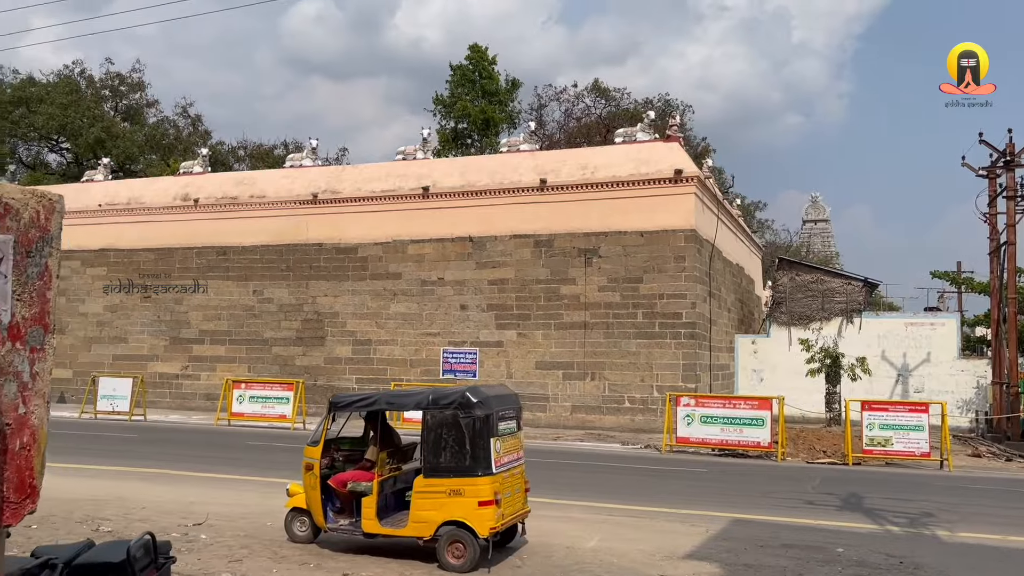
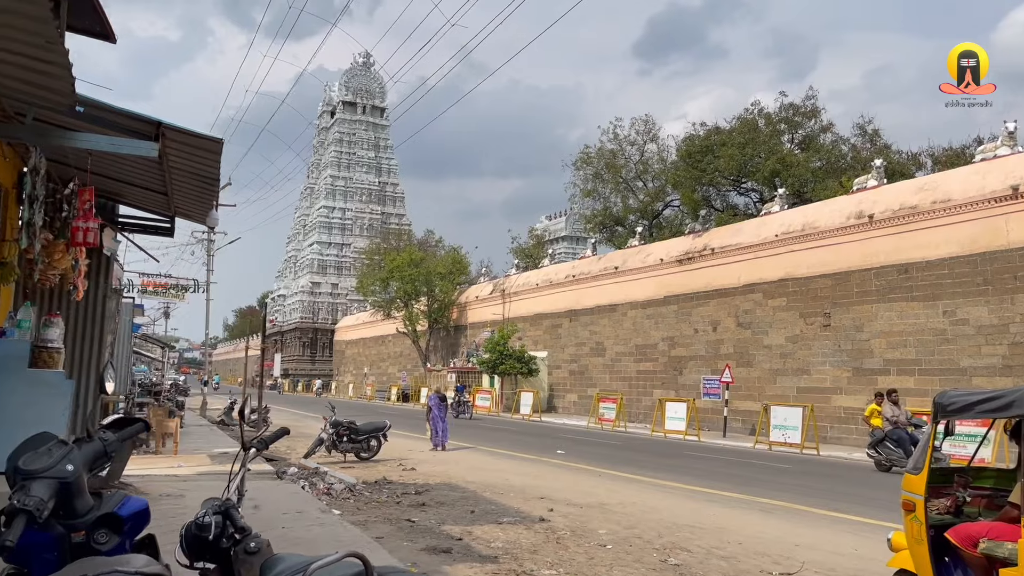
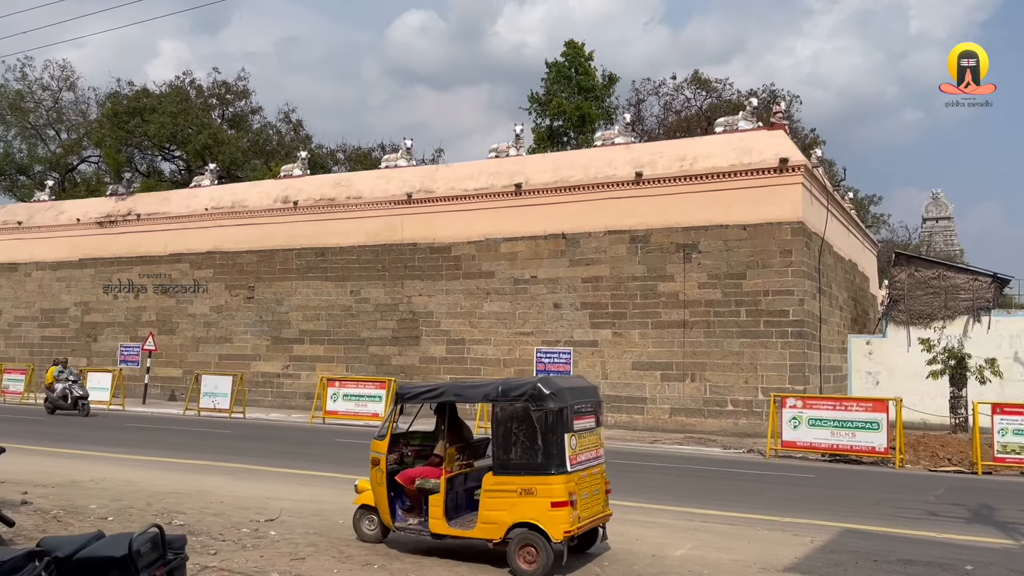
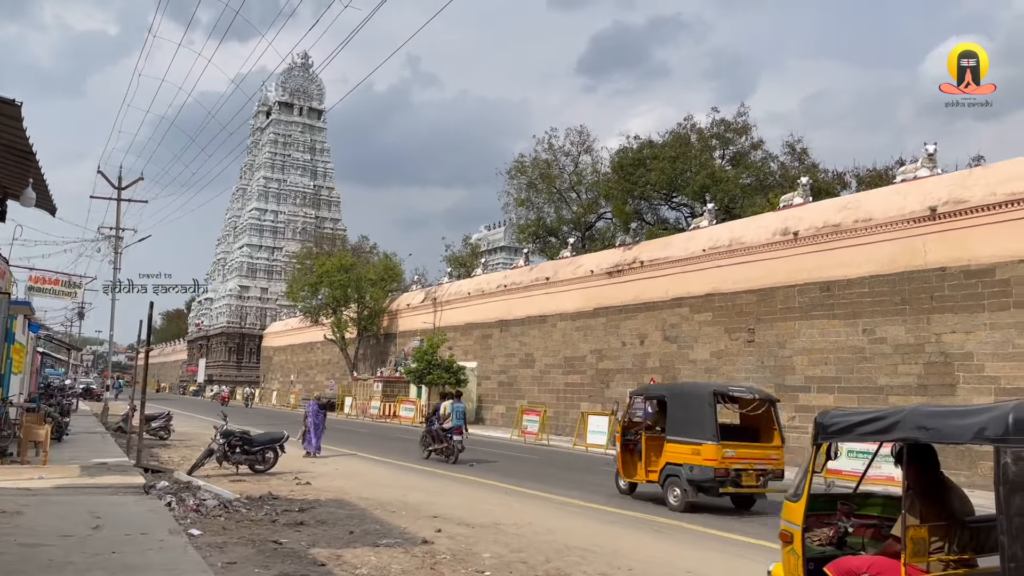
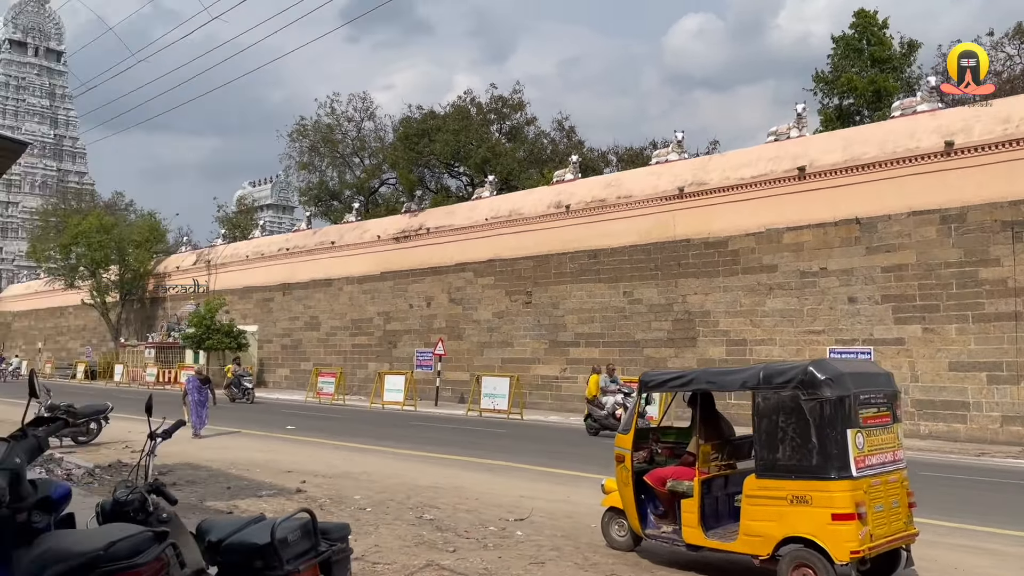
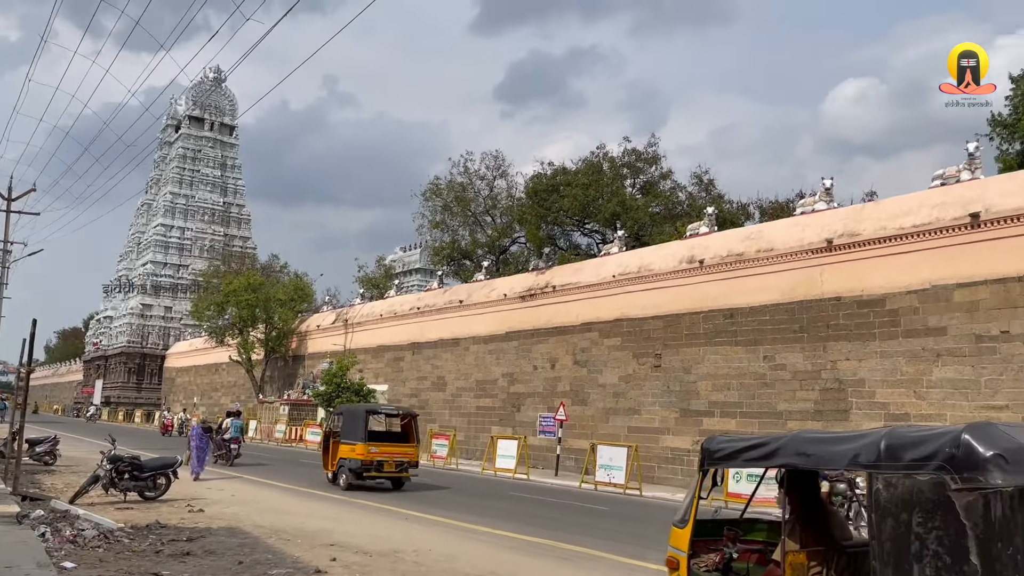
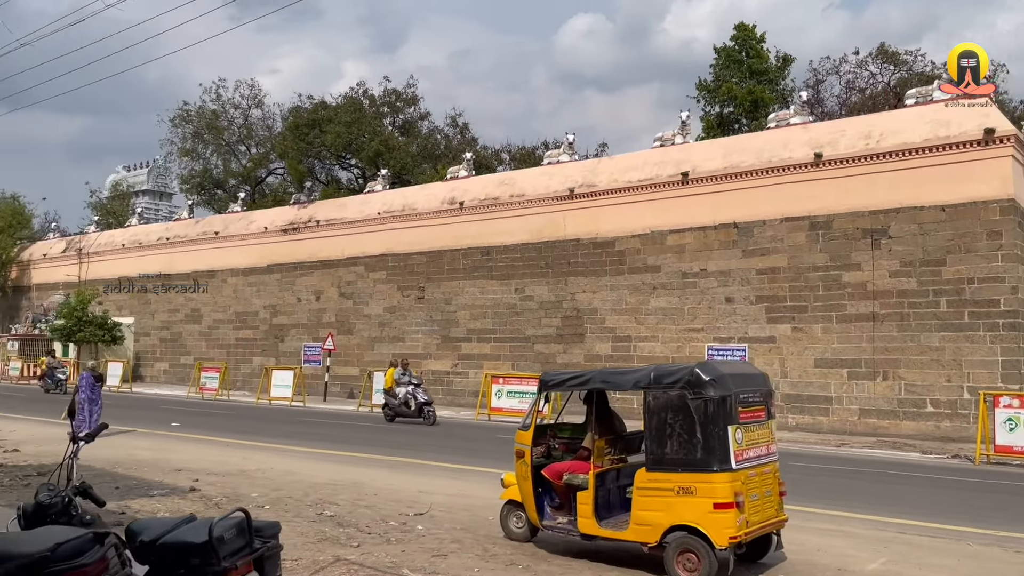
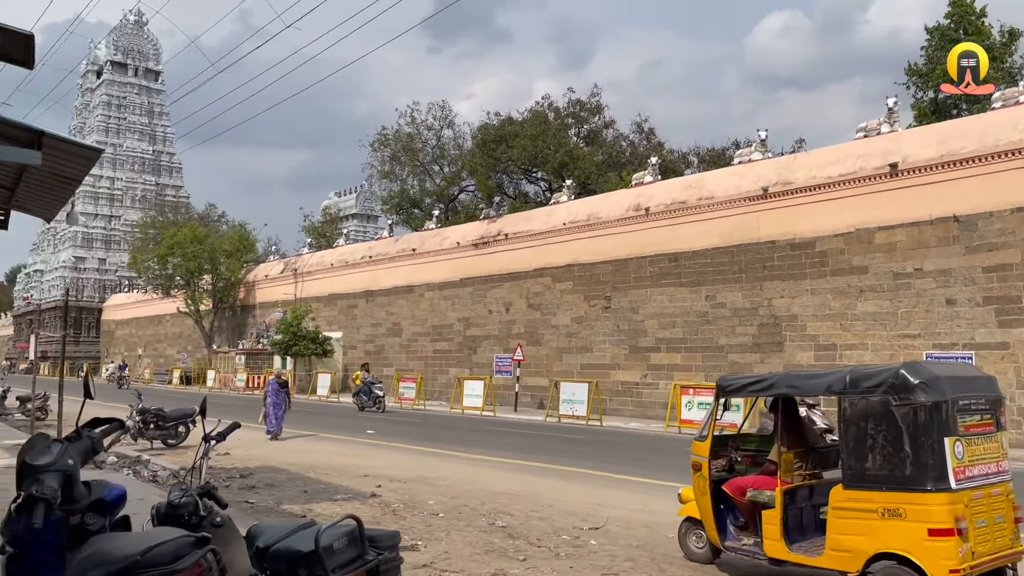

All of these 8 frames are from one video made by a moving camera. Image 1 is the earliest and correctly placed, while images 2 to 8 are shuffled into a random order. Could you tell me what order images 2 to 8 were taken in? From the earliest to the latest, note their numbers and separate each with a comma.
3, 7, 5, 8, 2, 4, 6
